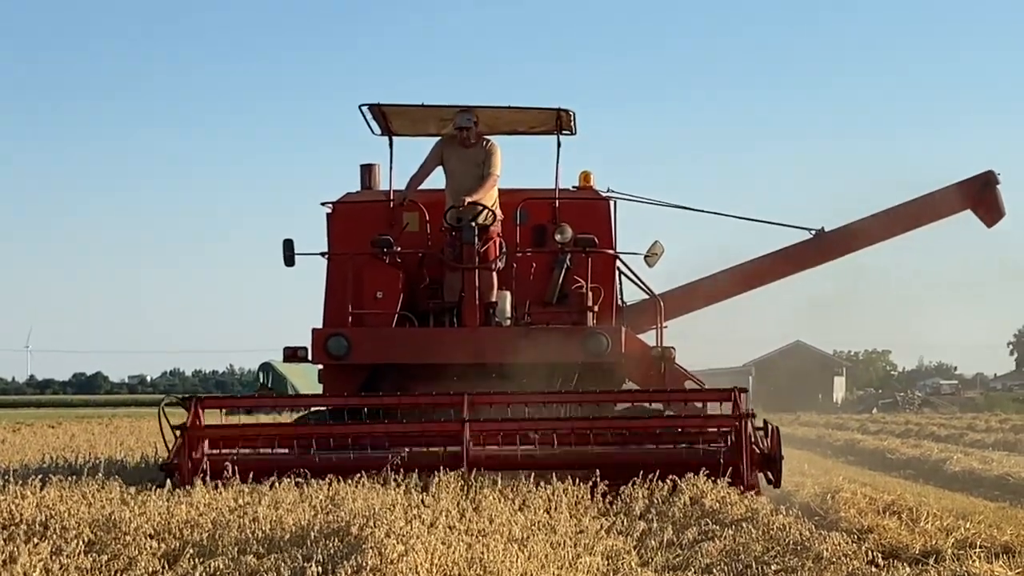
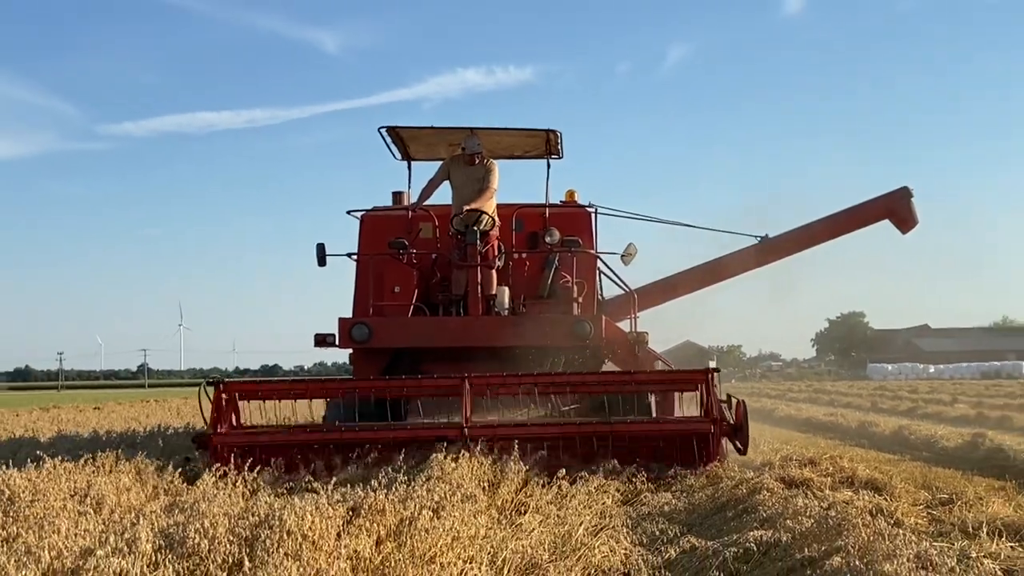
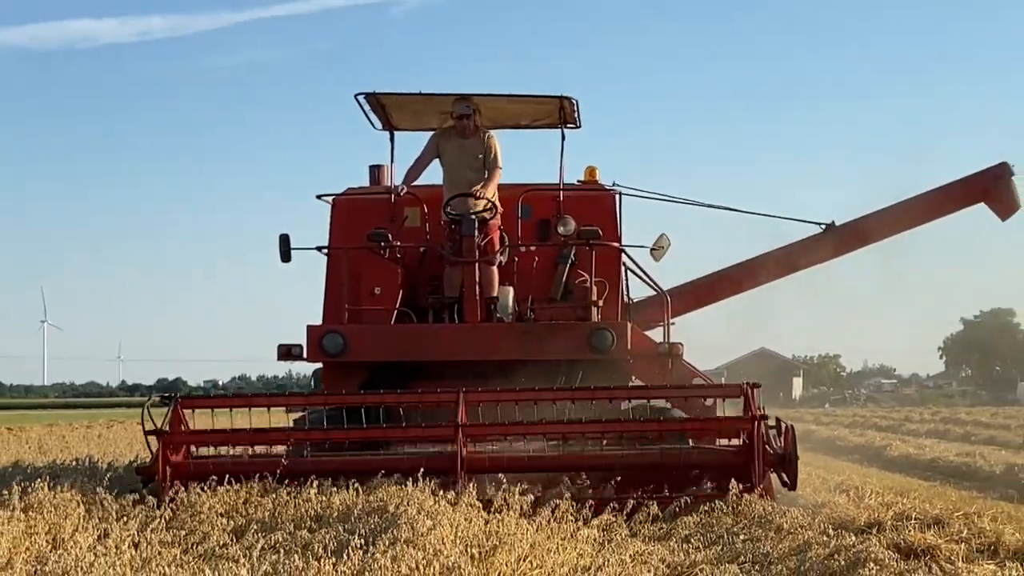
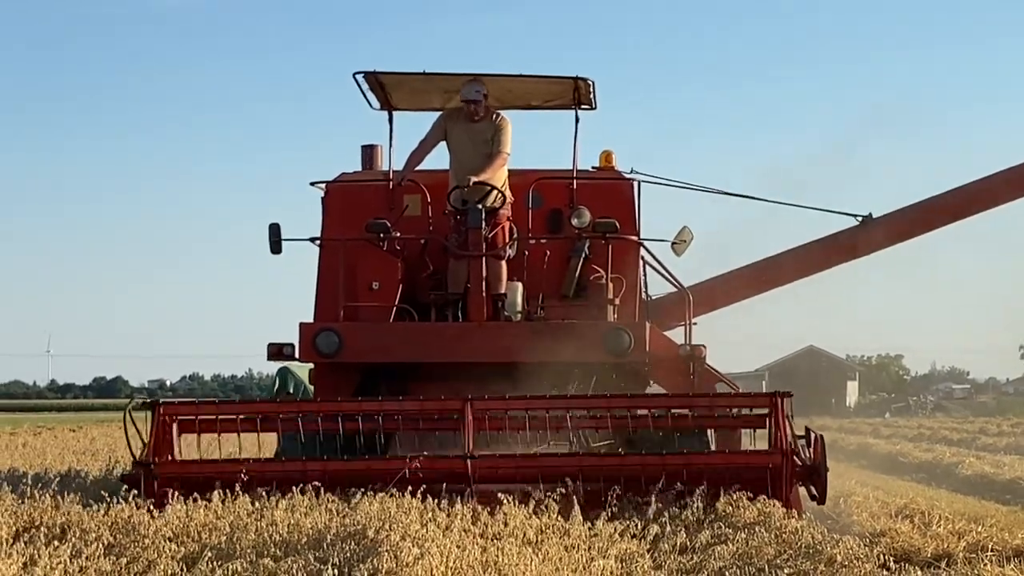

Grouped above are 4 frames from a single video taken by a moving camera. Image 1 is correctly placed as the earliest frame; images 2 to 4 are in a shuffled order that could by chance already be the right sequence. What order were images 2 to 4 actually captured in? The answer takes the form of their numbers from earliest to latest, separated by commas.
4, 3, 2
